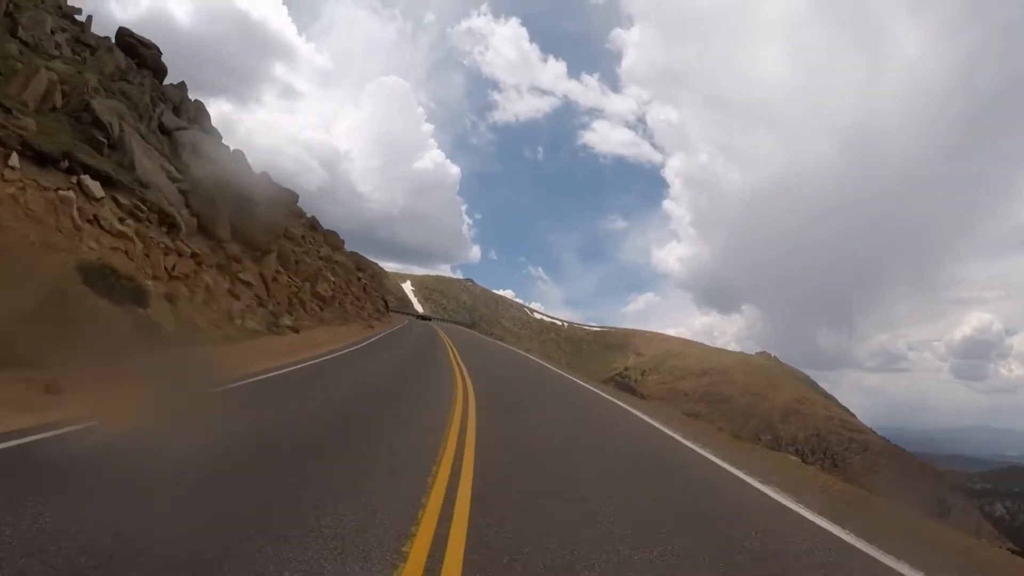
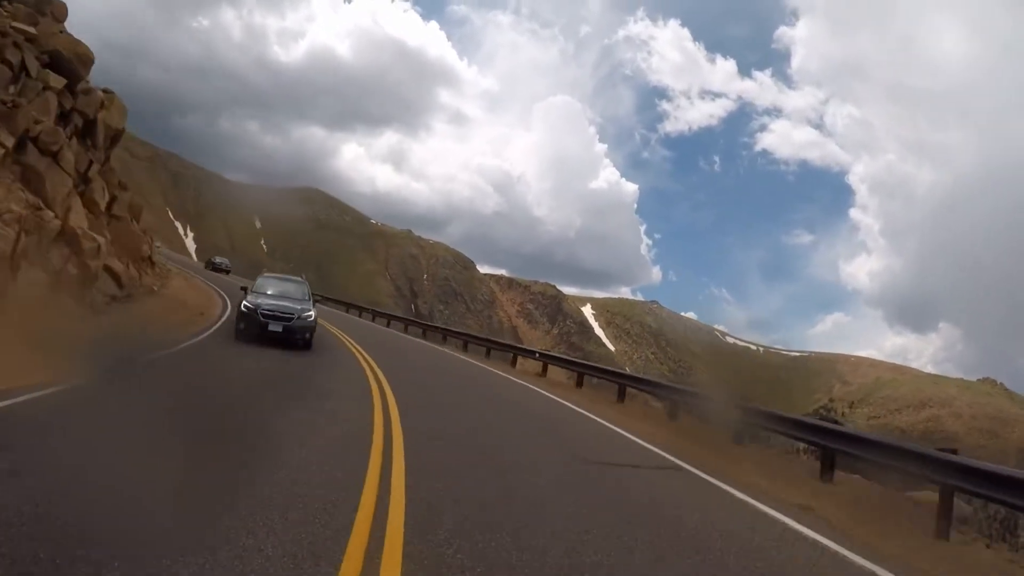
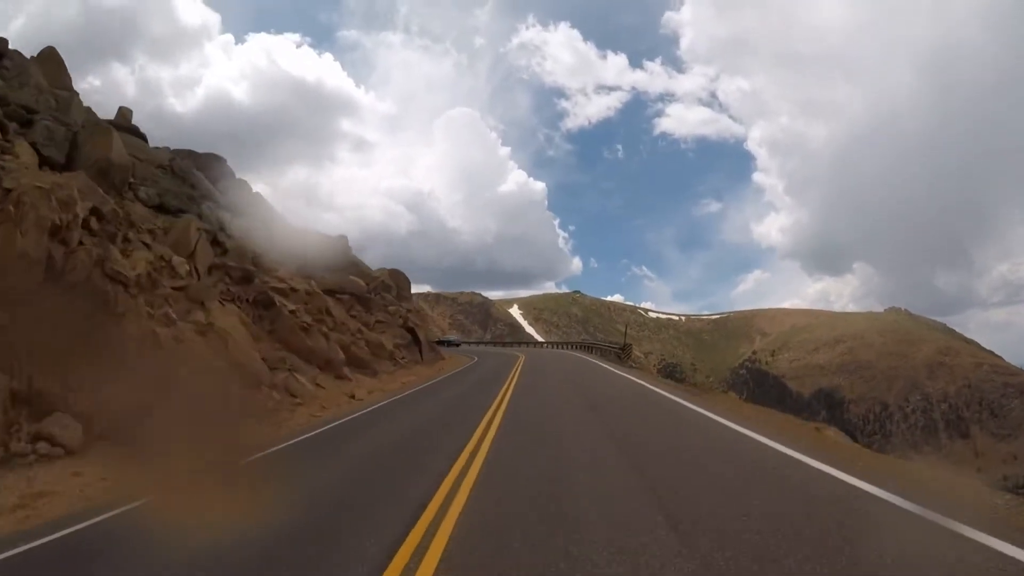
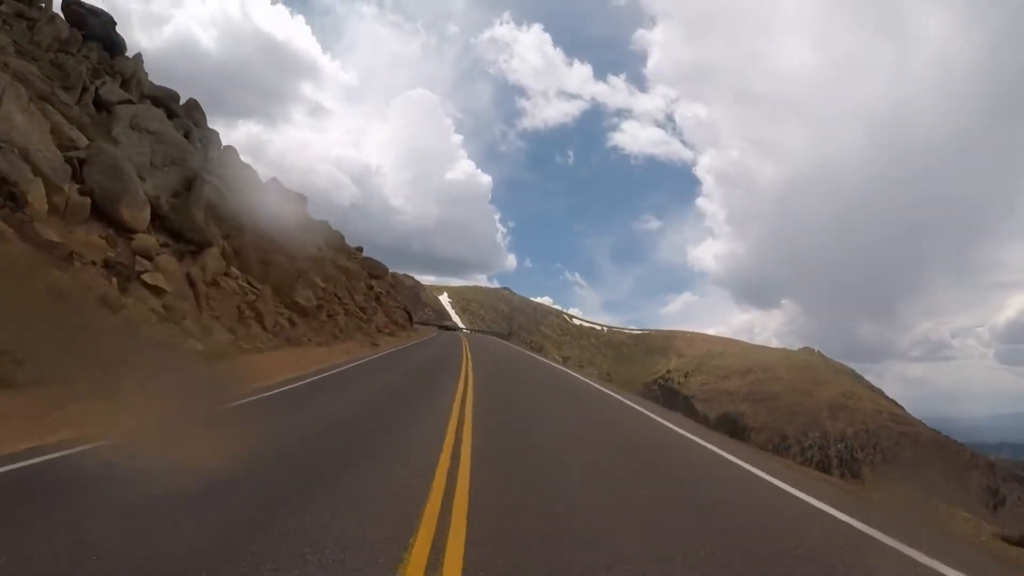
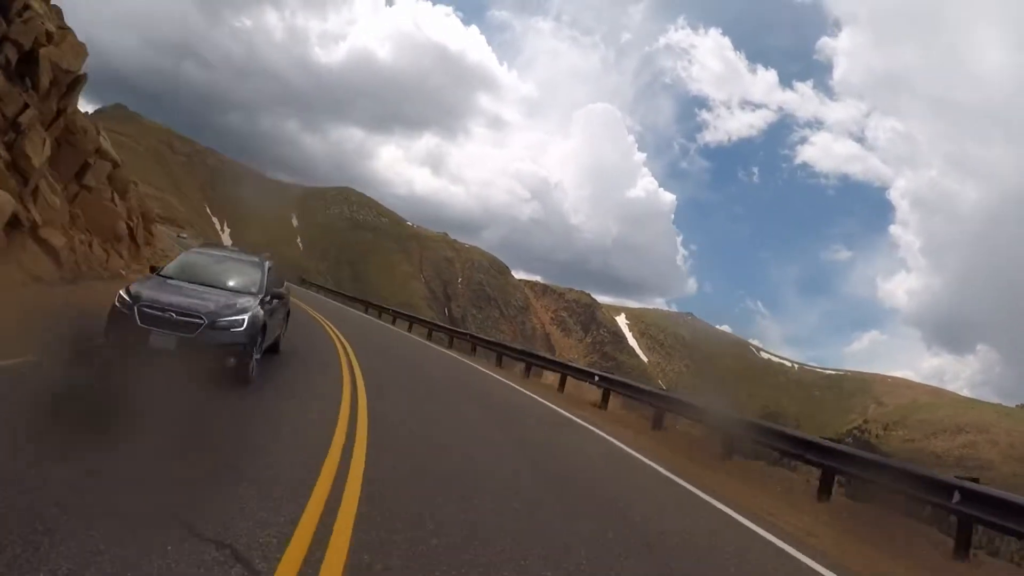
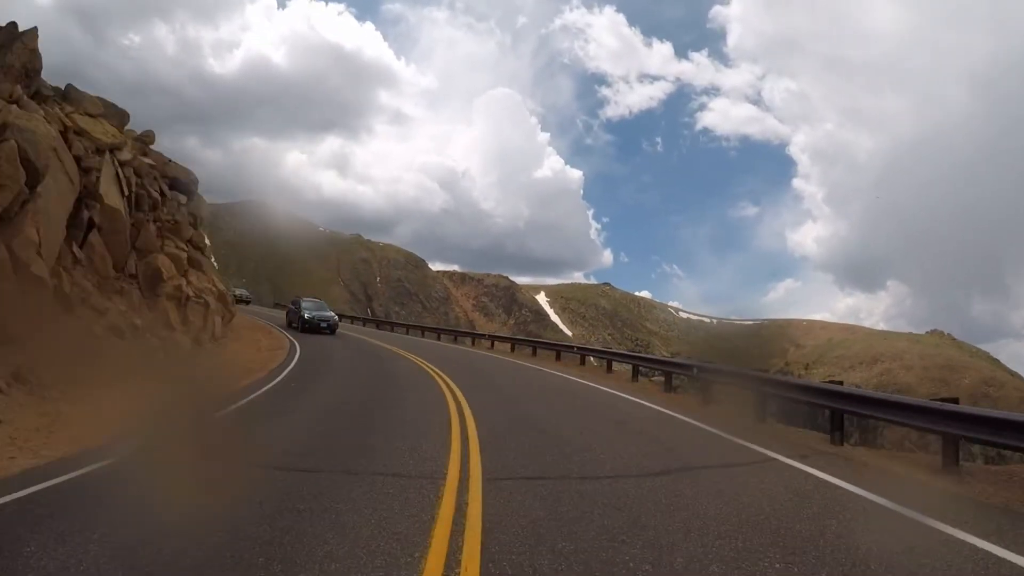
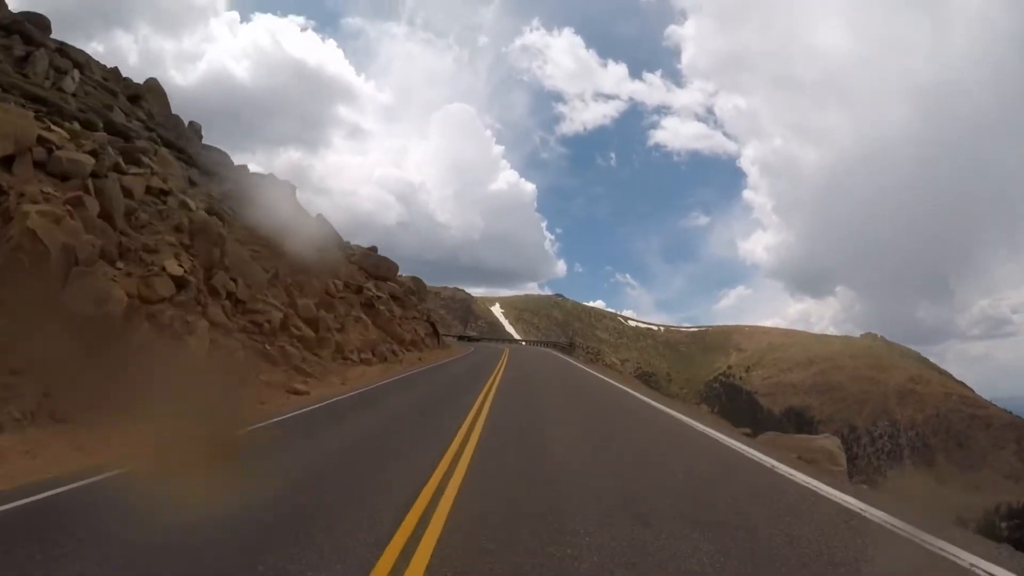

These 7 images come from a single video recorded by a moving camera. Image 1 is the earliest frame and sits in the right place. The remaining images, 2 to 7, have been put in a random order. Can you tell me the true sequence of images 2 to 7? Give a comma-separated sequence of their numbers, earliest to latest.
4, 7, 3, 6, 2, 5
